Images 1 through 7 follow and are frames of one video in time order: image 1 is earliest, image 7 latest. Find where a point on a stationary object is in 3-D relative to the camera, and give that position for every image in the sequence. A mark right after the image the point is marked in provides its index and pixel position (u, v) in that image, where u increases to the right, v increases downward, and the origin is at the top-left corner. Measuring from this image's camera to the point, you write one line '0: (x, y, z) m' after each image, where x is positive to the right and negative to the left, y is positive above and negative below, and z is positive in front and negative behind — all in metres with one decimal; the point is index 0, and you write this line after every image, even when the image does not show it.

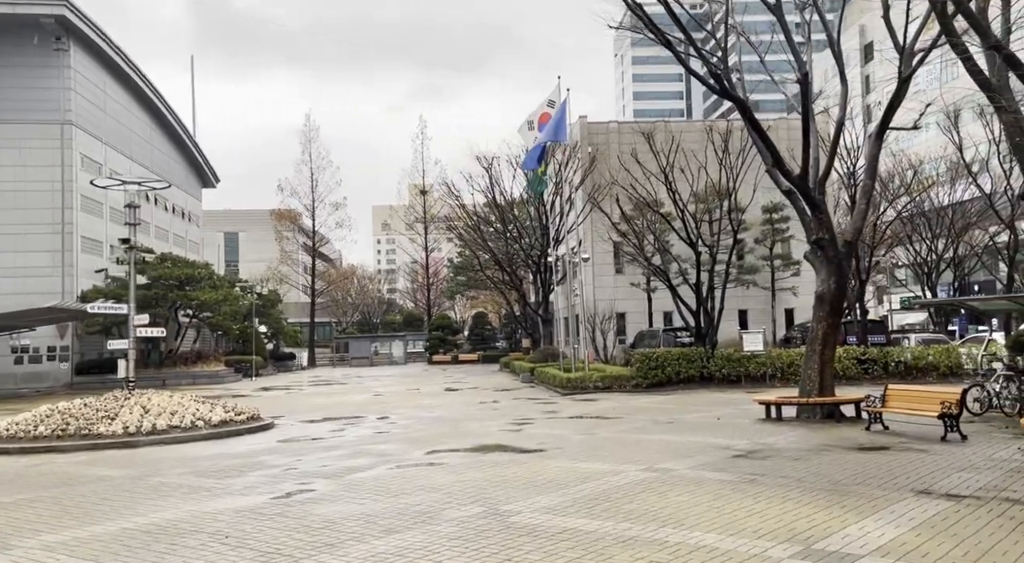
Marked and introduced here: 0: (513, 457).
0: (0.0, -2.2, +10.2) m
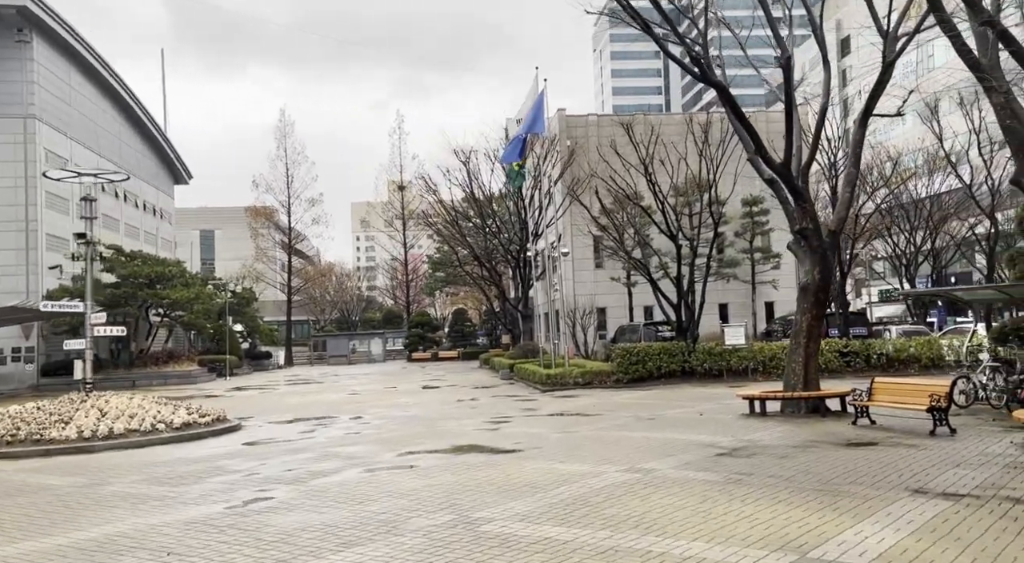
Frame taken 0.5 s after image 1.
0: (-0.3, -2.1, +9.8) m
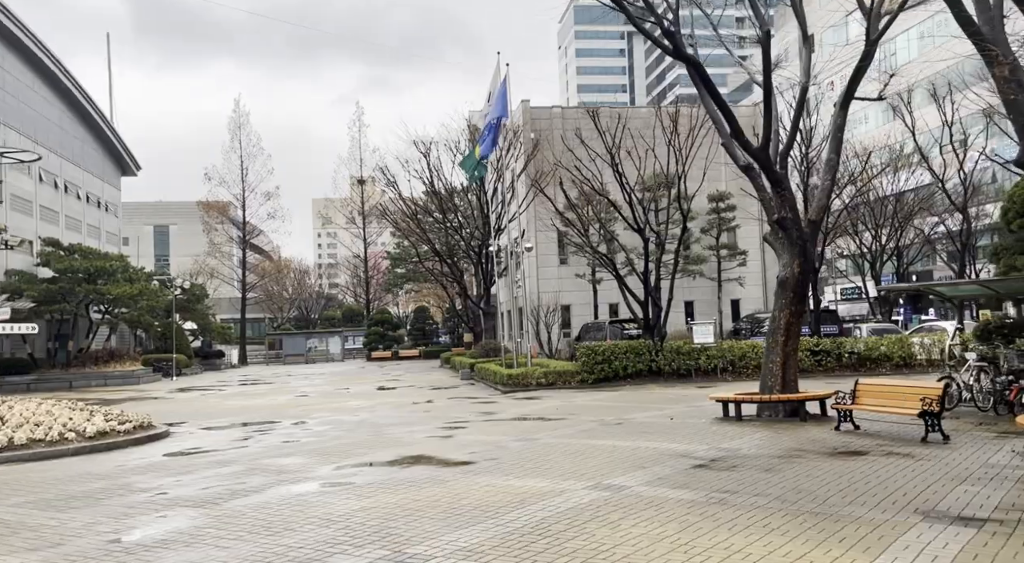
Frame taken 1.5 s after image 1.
0: (-0.8, -2.0, +8.6) m
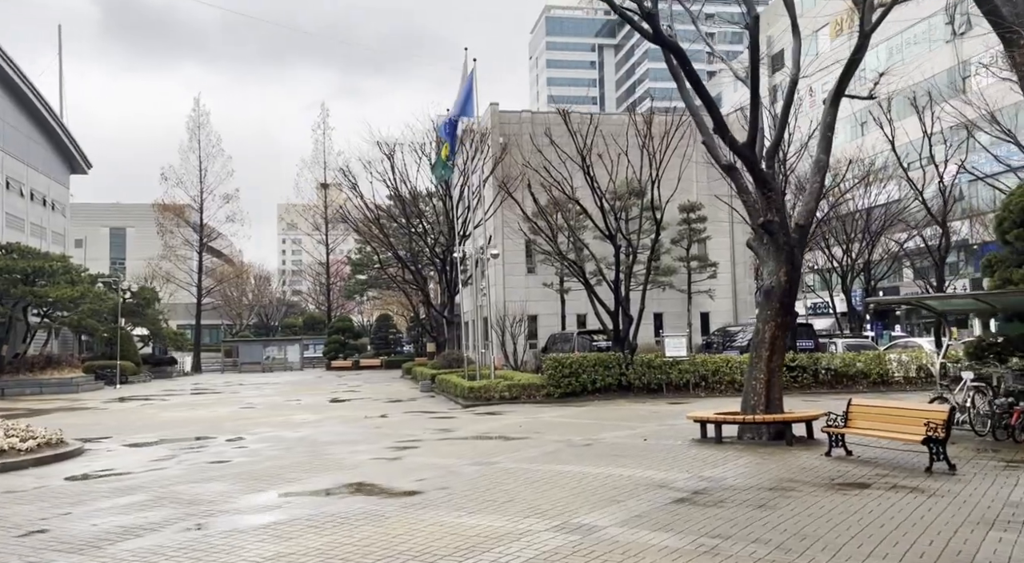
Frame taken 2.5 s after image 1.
0: (-1.2, -2.0, +7.4) m
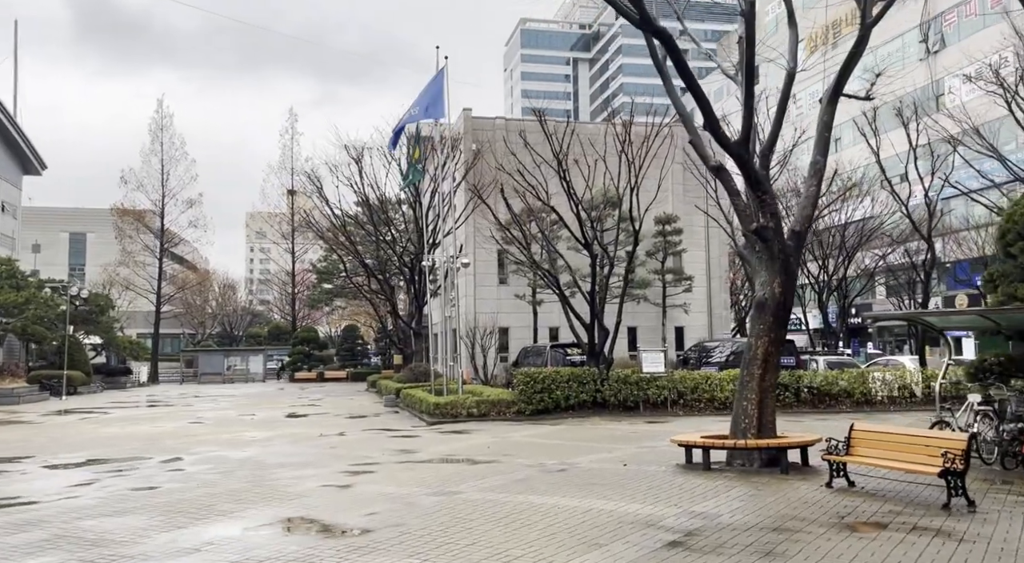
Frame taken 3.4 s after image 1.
0: (-1.5, -2.0, +6.2) m
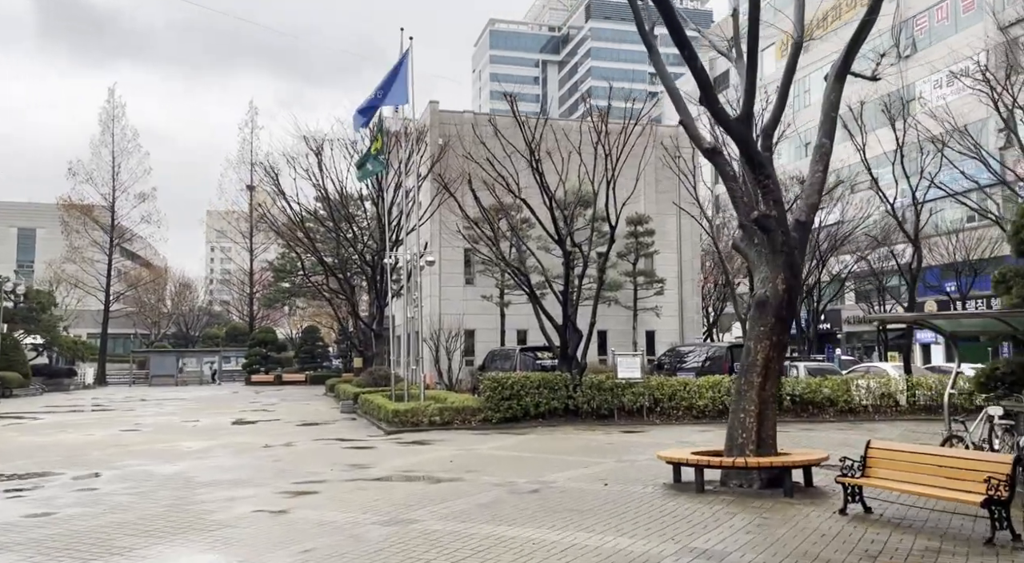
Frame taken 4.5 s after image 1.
0: (-1.7, -1.9, +4.8) m
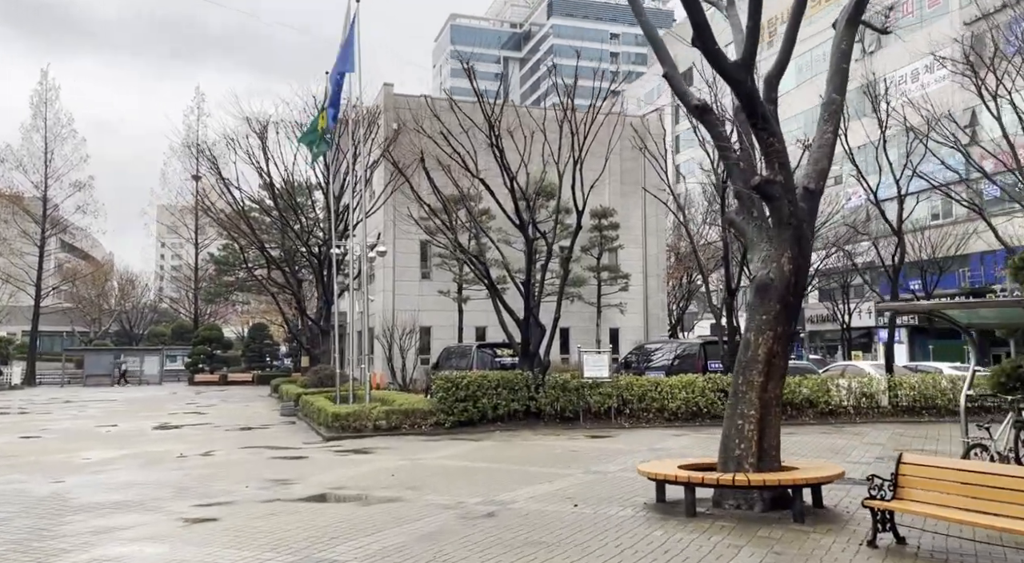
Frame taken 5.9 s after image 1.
0: (-1.9, -1.7, +3.1) m
